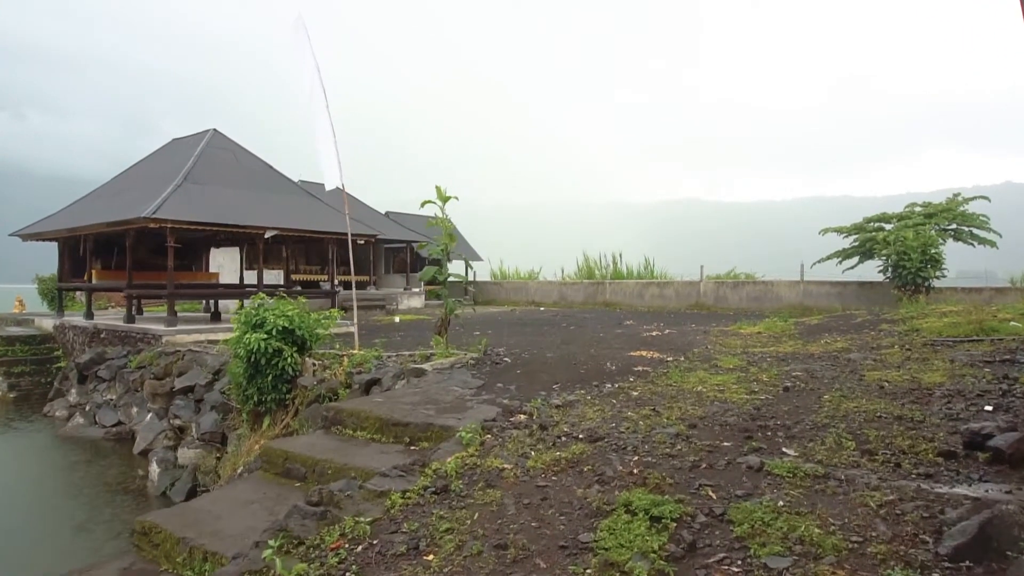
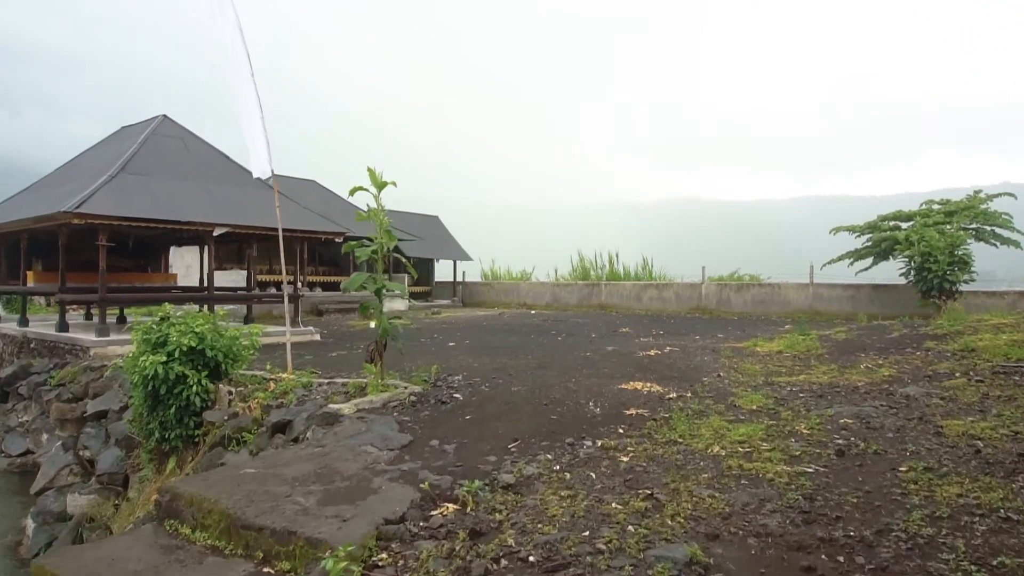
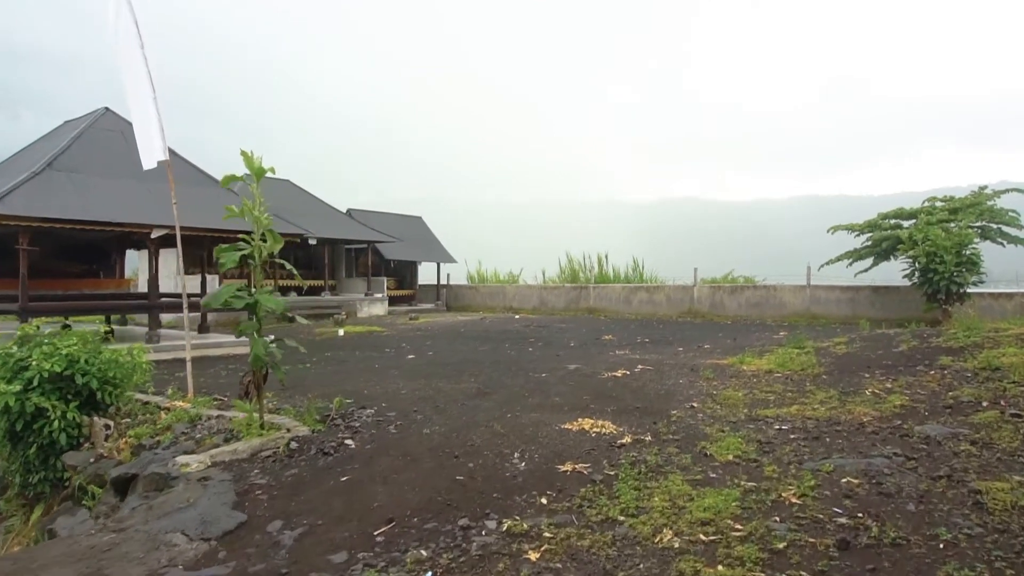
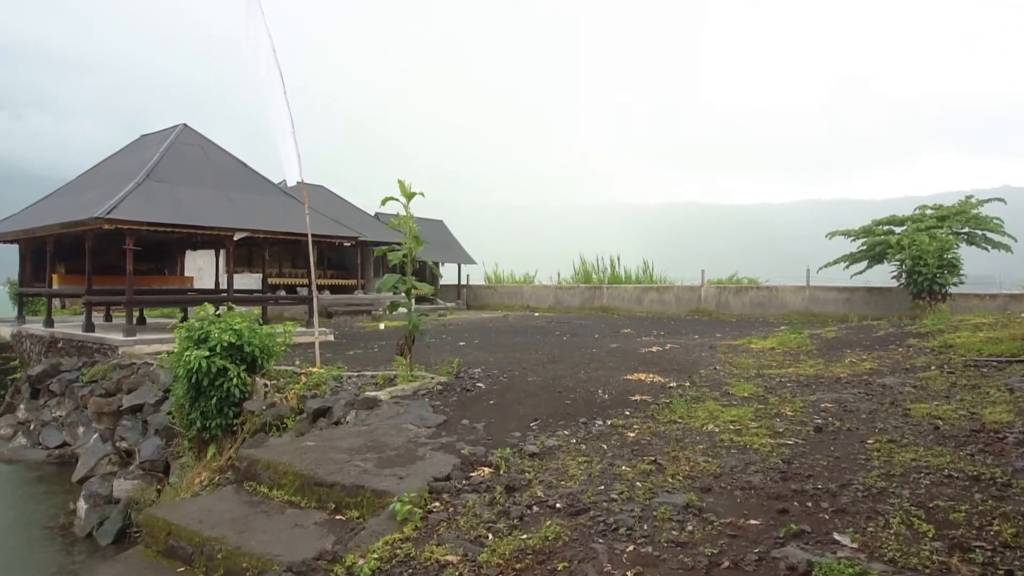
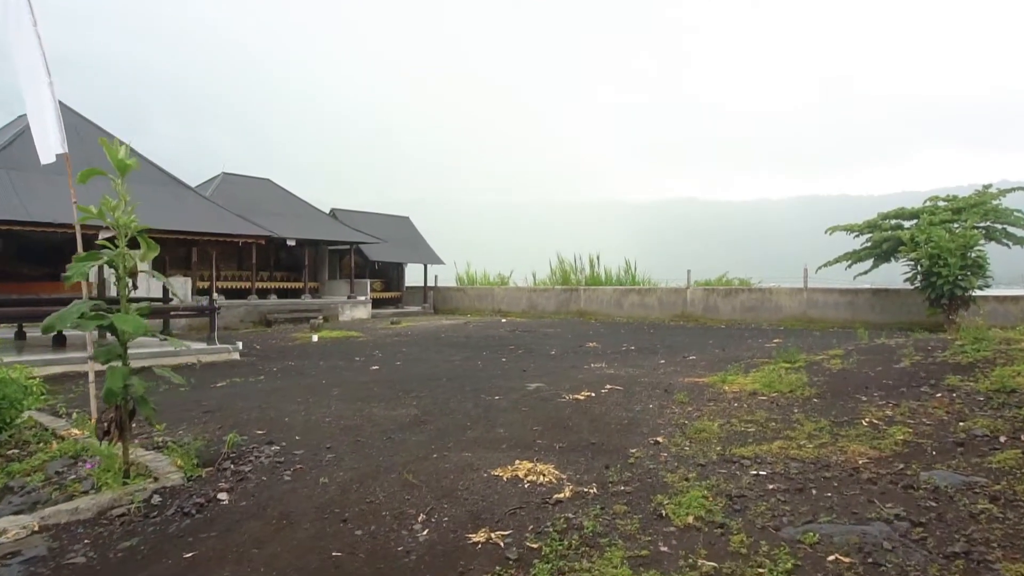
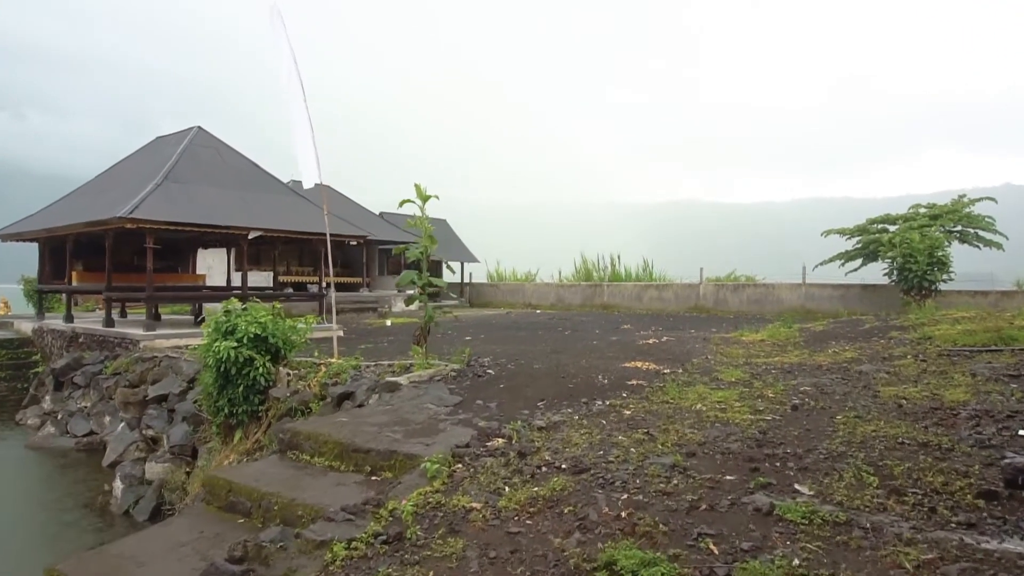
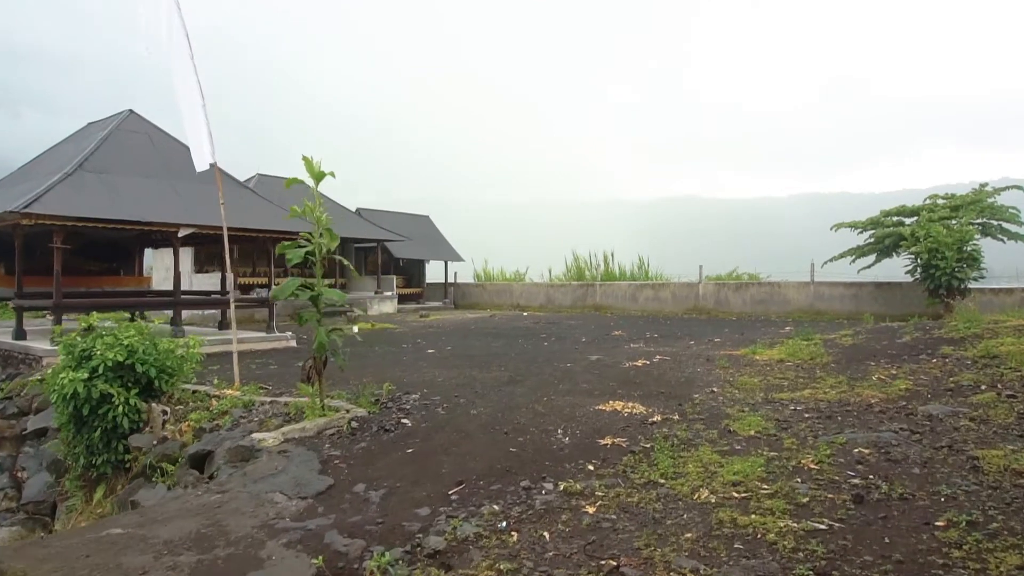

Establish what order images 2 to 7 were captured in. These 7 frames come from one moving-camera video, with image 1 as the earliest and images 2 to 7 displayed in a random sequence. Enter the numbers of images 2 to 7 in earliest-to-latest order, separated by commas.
6, 4, 2, 7, 3, 5
